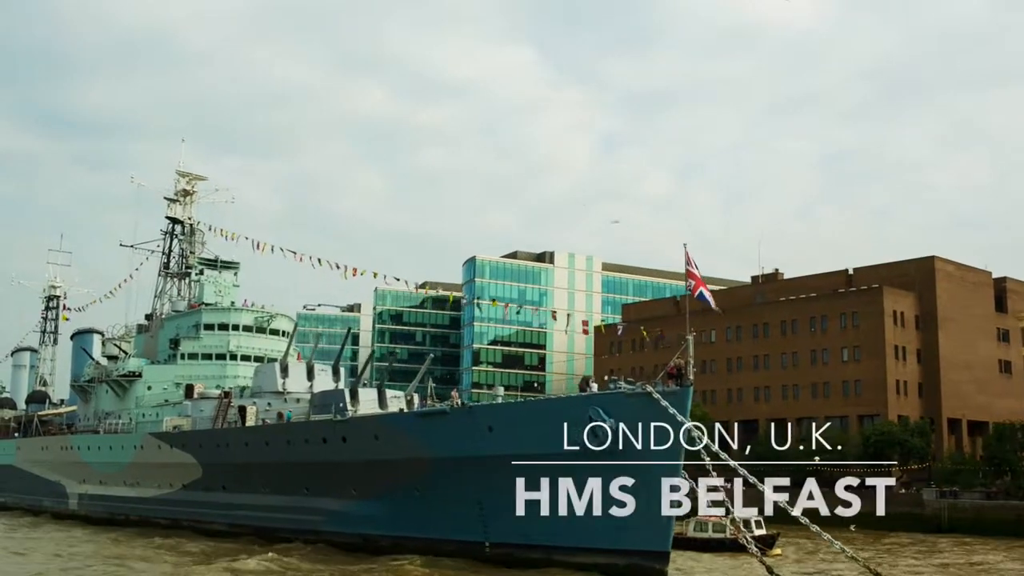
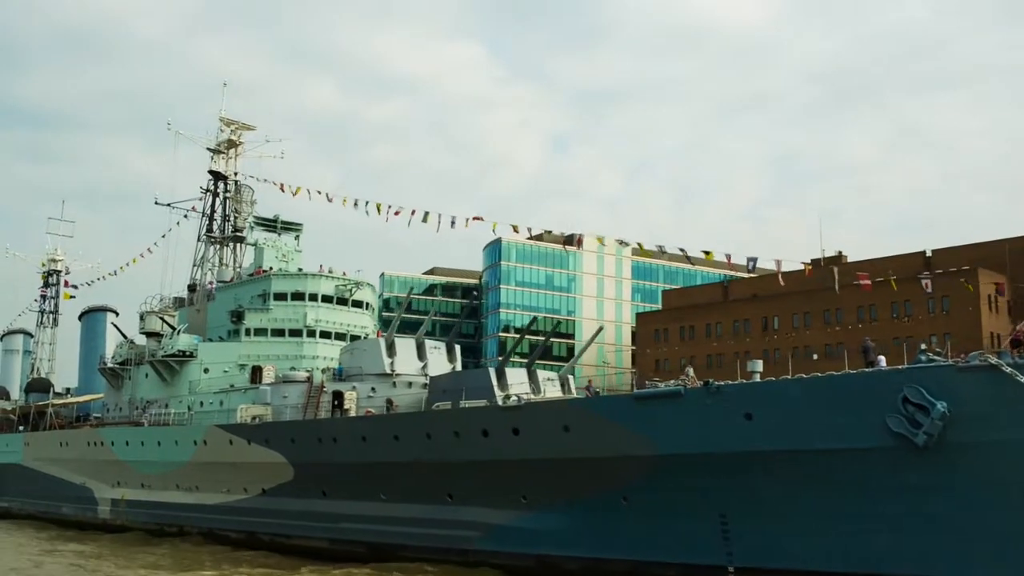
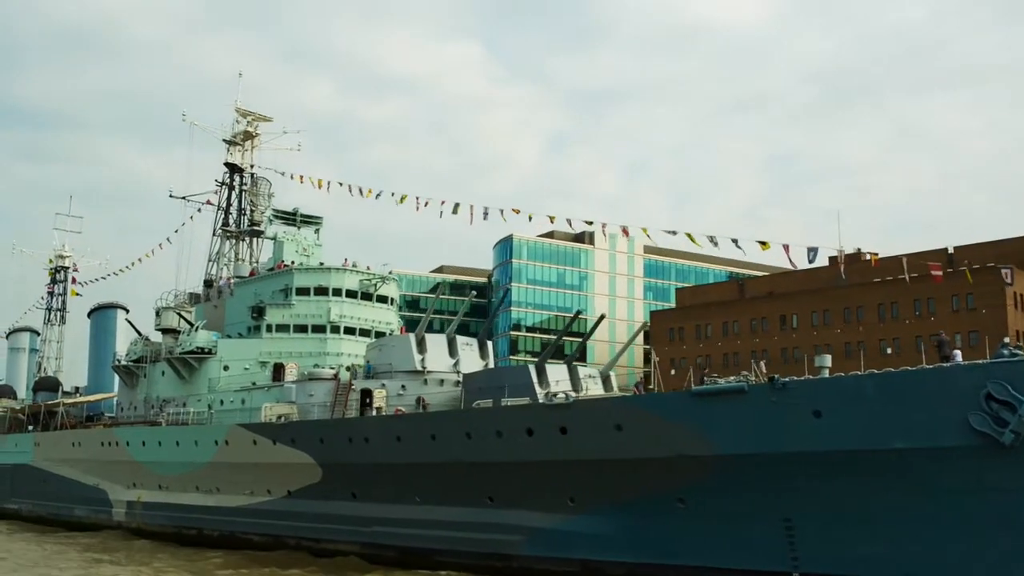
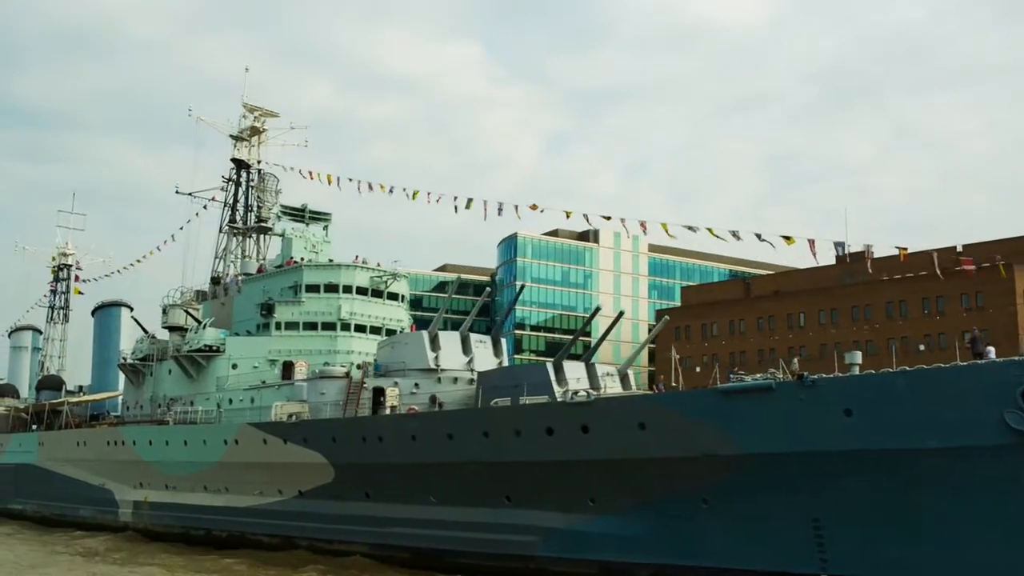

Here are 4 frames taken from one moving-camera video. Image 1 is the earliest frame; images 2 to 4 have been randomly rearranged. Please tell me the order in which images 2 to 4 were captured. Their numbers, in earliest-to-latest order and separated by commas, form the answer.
2, 3, 4
